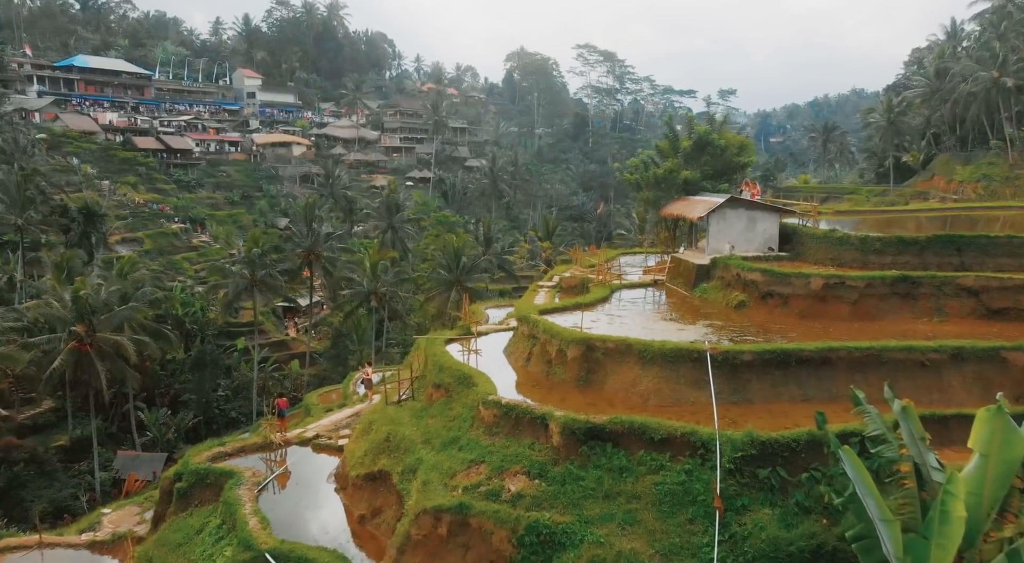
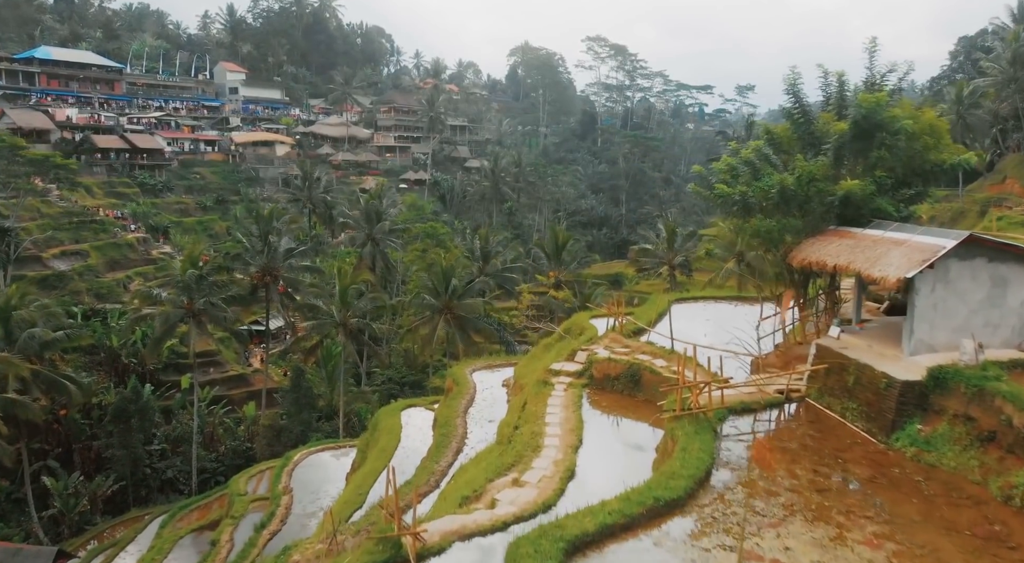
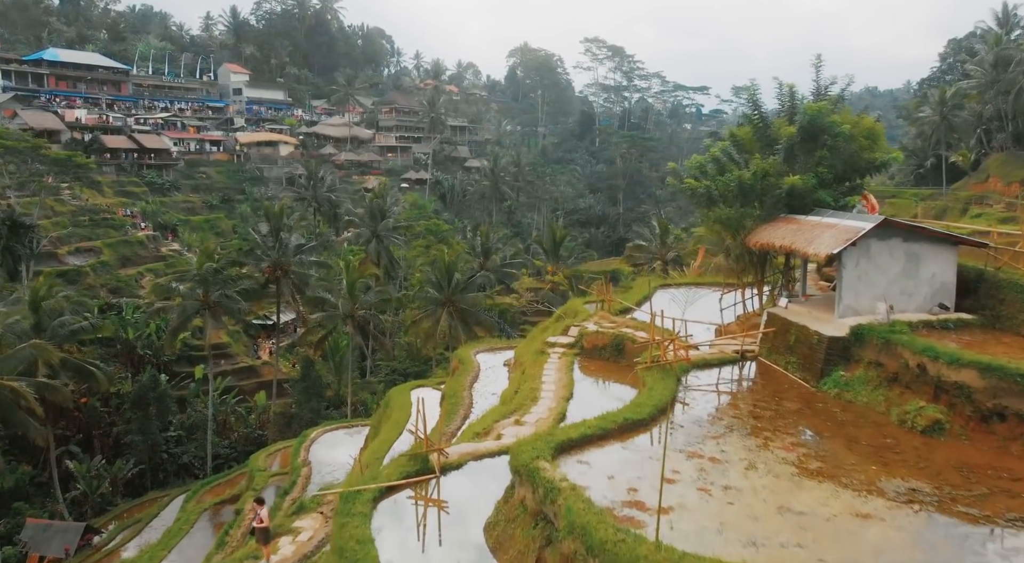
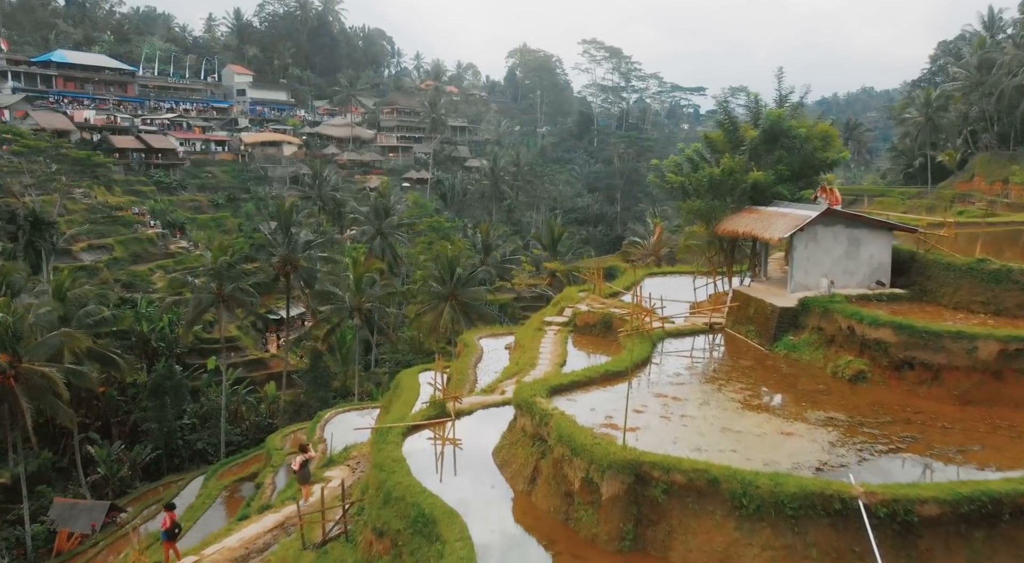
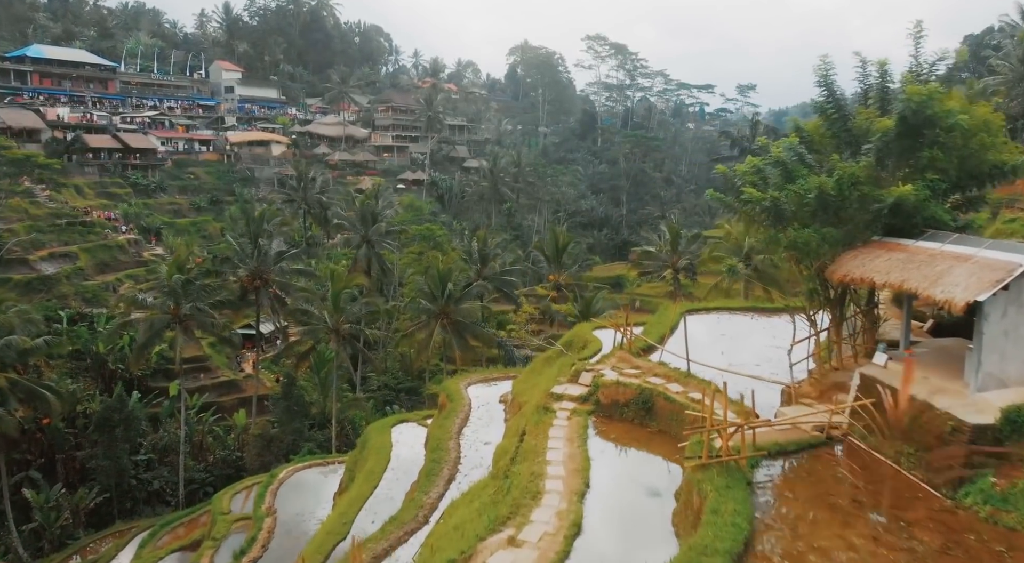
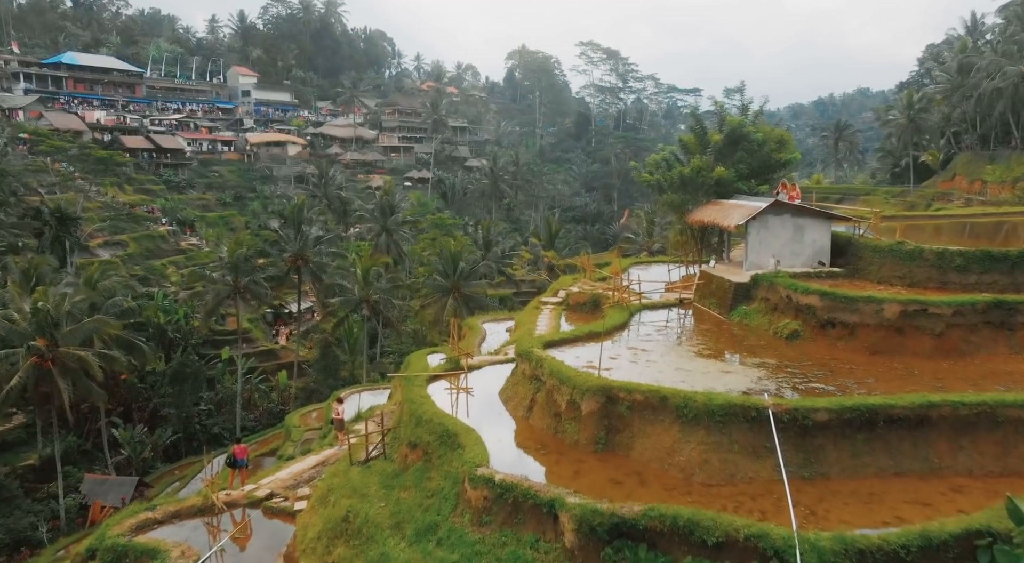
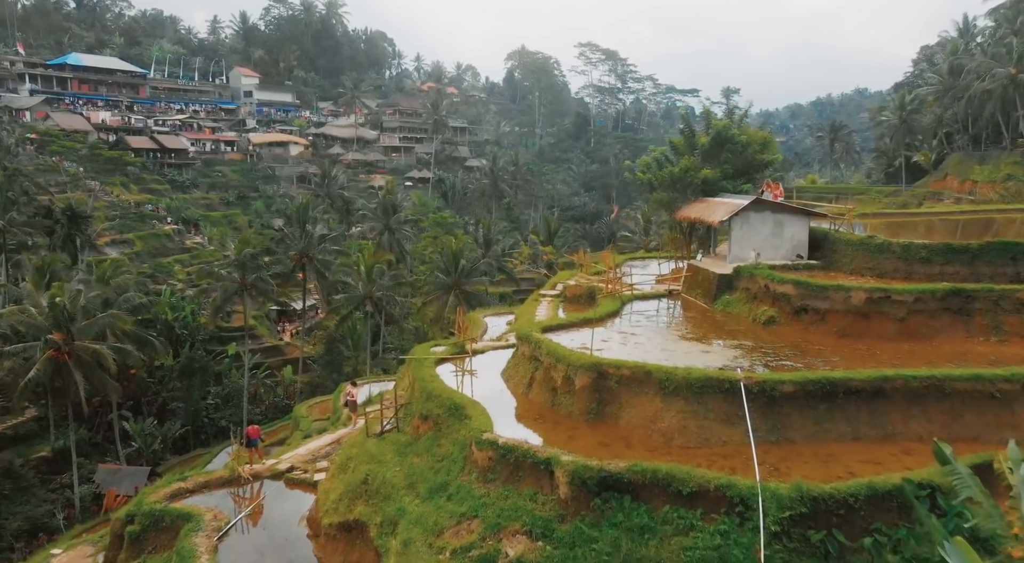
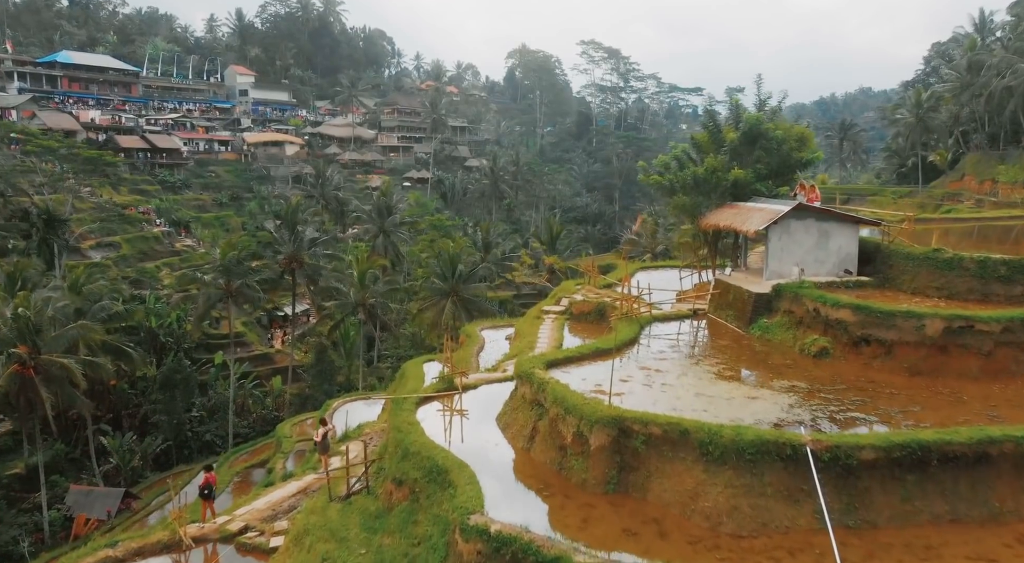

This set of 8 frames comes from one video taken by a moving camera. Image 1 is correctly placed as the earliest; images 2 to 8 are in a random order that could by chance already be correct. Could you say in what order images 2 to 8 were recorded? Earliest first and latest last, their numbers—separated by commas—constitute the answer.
7, 6, 8, 4, 3, 2, 5
